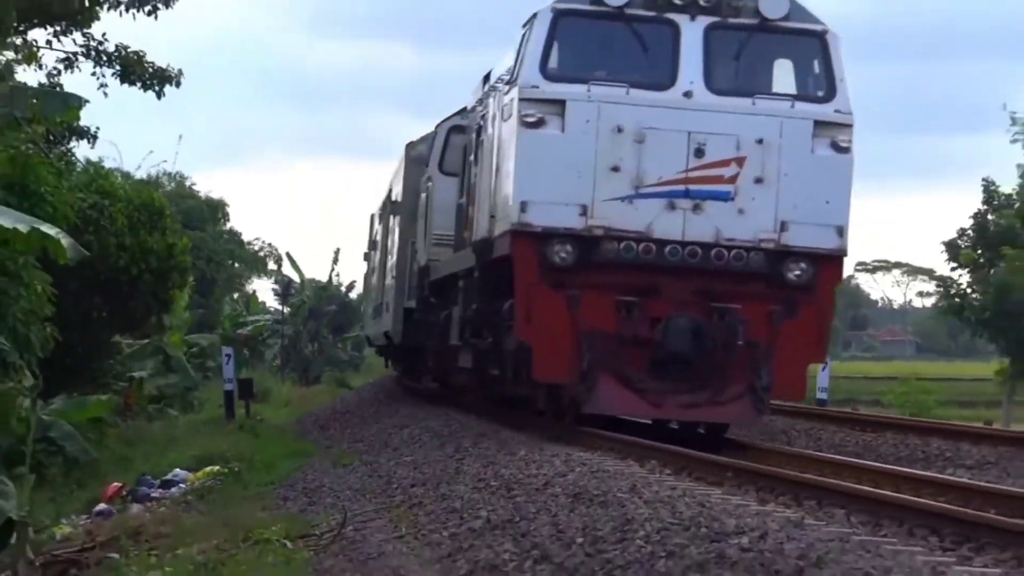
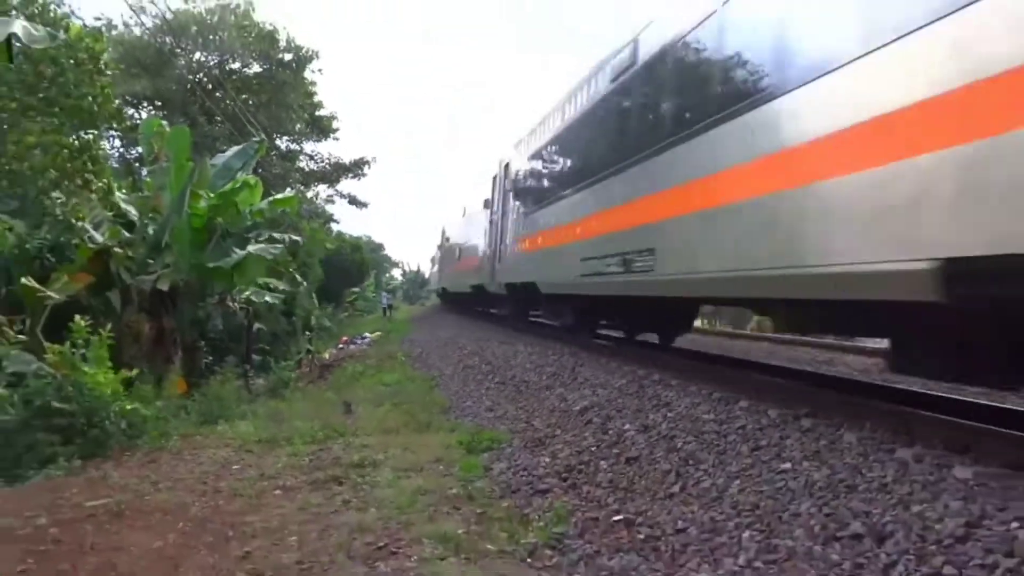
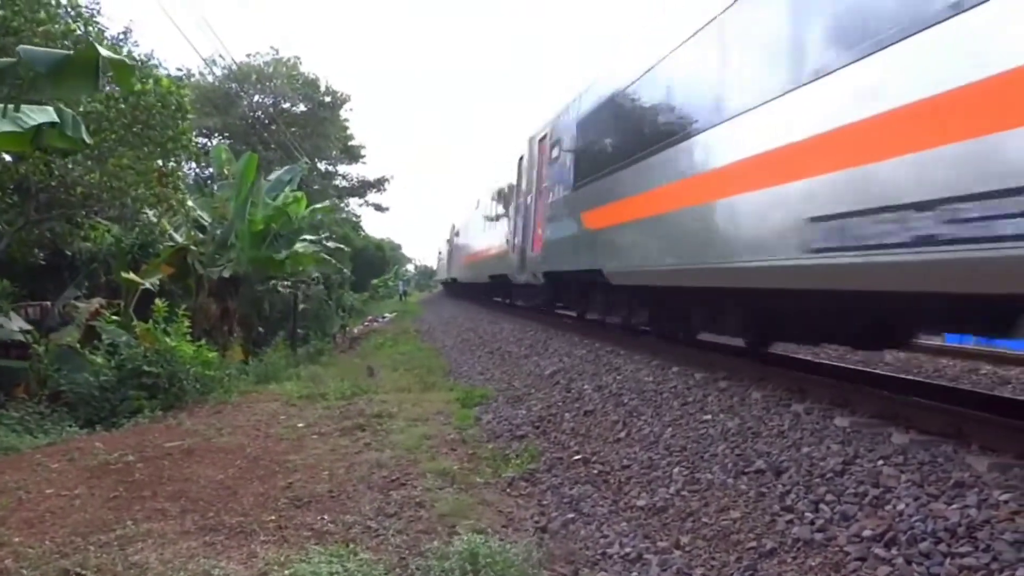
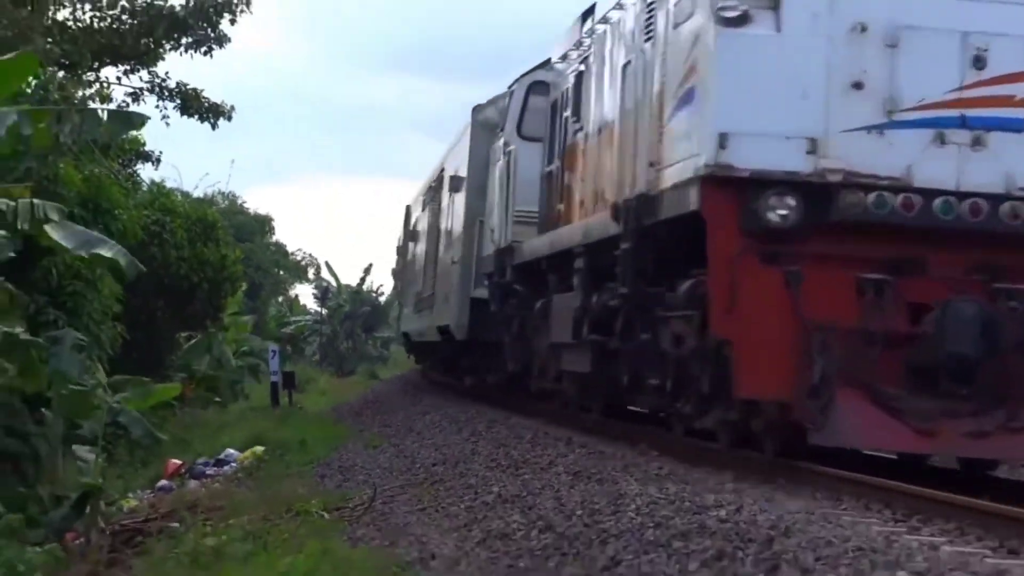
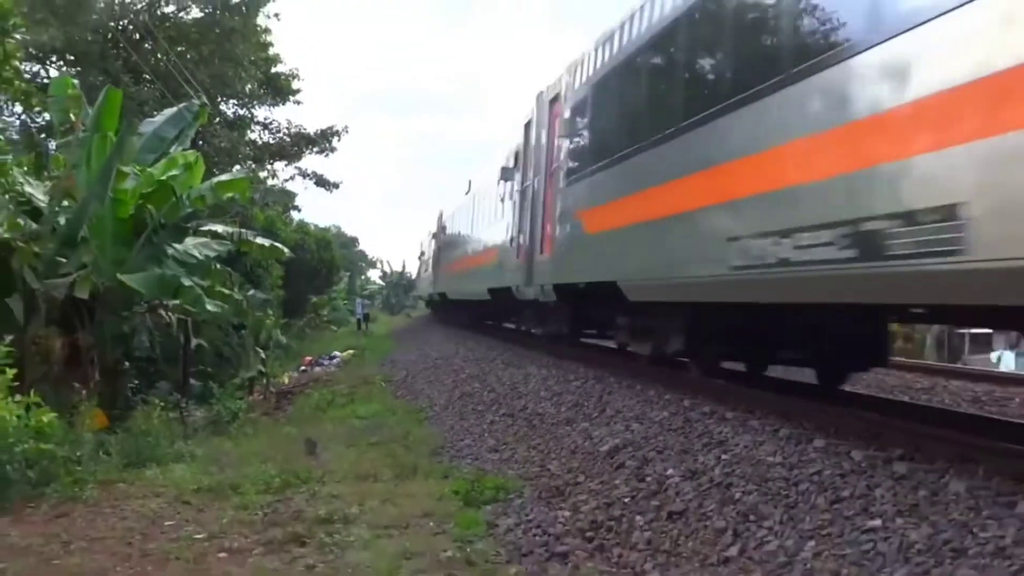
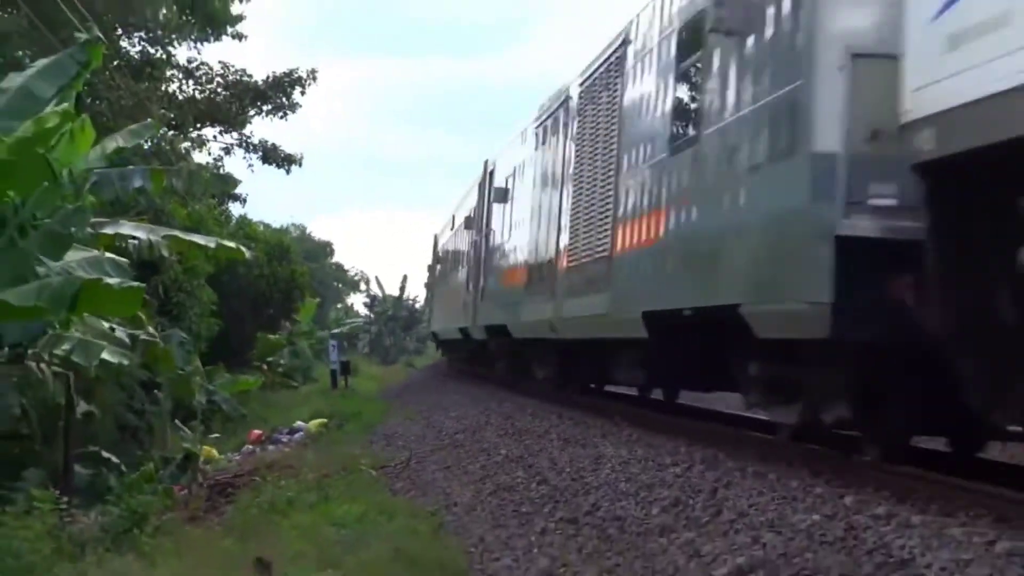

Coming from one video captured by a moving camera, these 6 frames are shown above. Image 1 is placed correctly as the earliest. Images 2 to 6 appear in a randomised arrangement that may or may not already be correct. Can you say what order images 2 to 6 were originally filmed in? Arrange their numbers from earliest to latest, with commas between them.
4, 6, 5, 2, 3
